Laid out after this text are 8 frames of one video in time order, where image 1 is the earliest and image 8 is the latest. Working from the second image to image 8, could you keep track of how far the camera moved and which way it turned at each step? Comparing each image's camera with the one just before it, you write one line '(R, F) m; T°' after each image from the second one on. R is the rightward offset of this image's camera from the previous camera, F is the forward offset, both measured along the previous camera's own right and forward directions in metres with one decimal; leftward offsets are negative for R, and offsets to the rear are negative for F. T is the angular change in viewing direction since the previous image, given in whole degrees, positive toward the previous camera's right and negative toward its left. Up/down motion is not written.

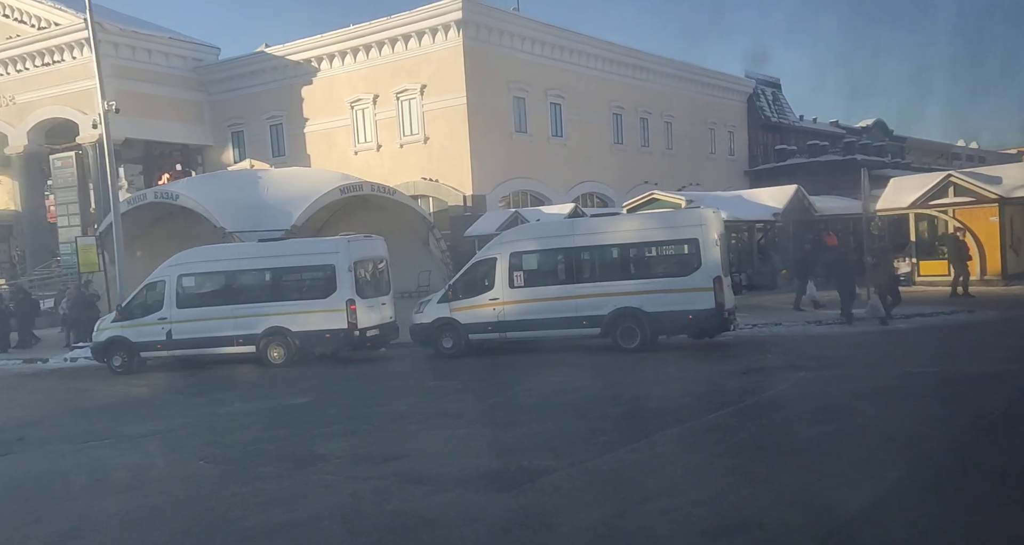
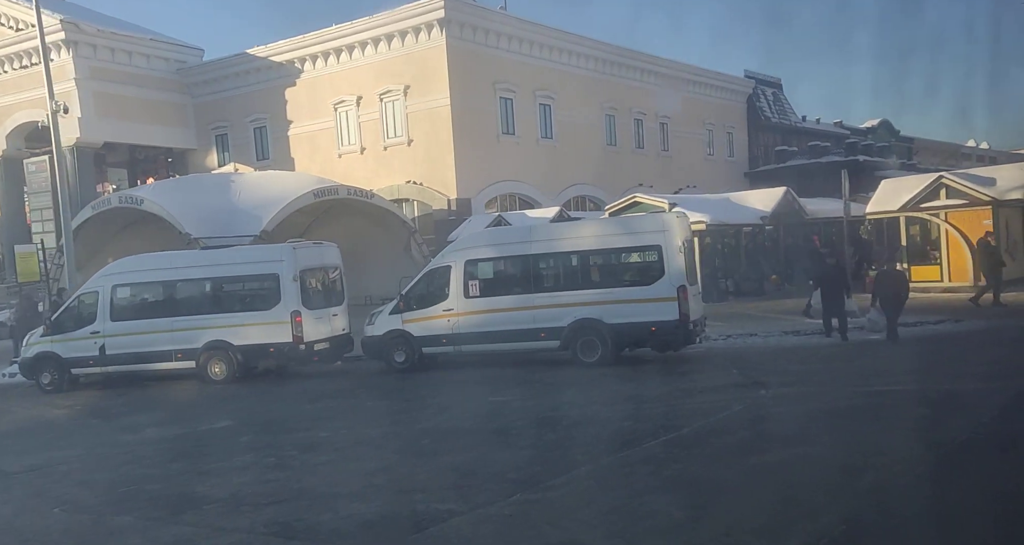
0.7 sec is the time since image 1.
(+0.8, +0.9) m; 0°
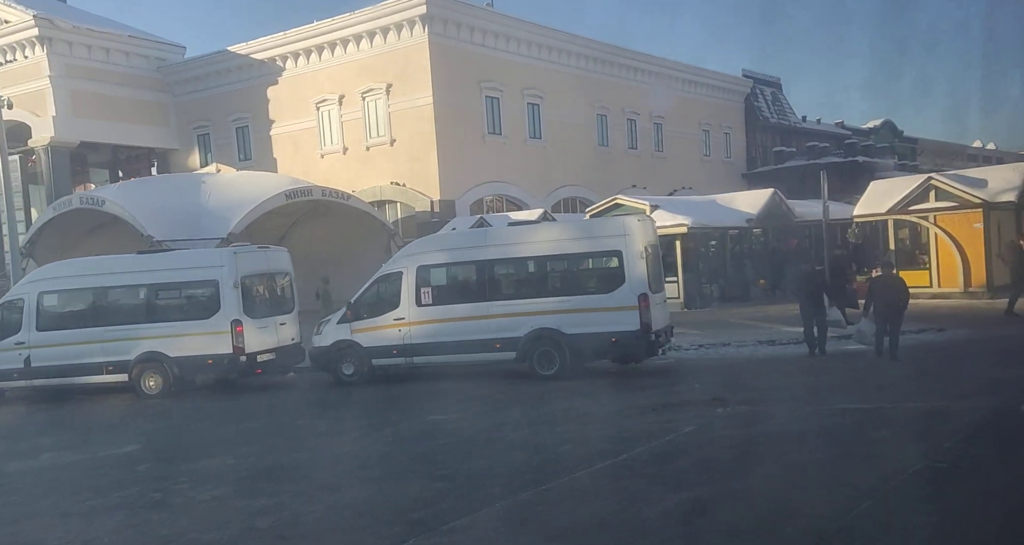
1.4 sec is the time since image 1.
(+0.8, +0.9) m; 0°
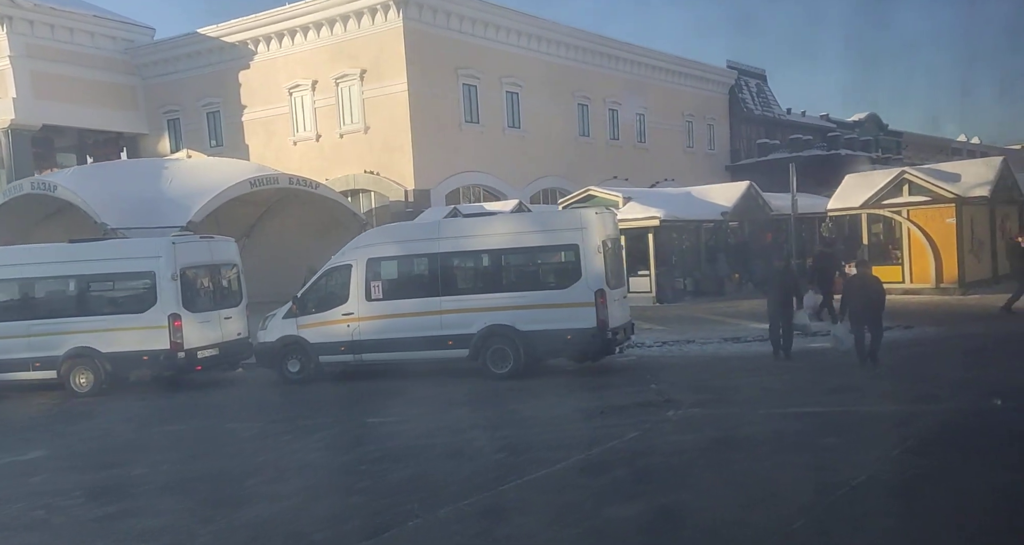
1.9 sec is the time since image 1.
(+0.5, +0.6) m; +1°
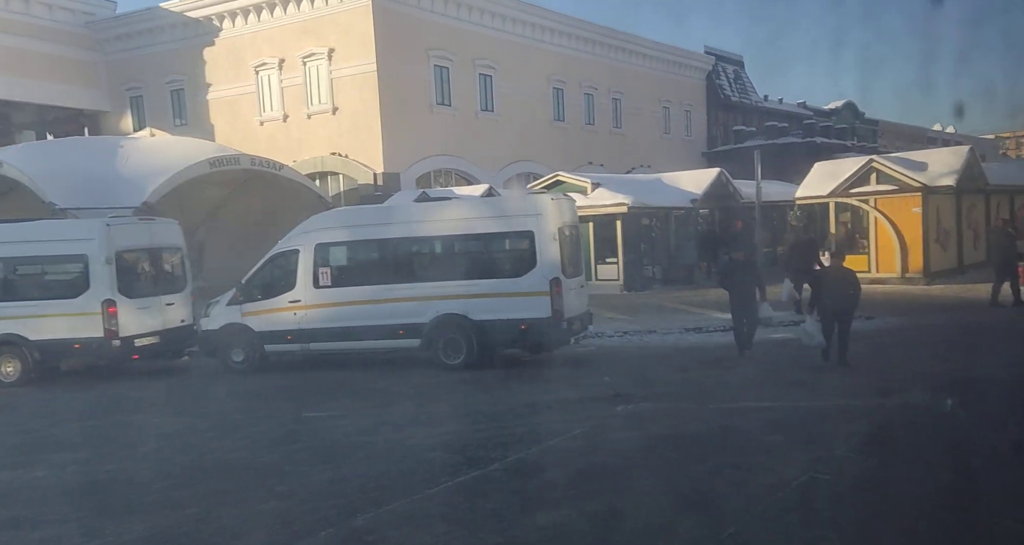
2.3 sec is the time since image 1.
(+0.4, +0.6) m; +1°
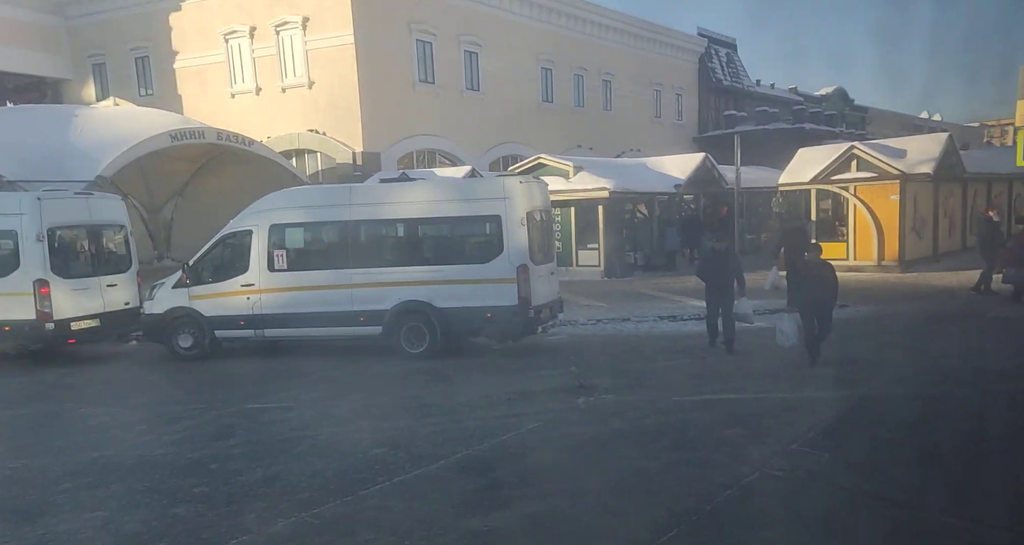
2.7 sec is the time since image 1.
(+0.3, +0.6) m; 0°
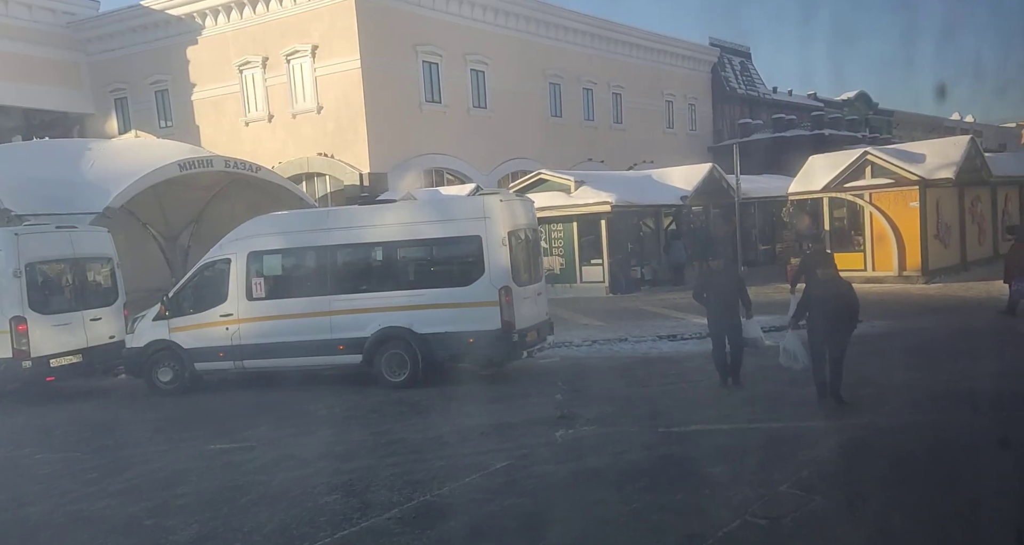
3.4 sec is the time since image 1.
(+0.5, +0.6) m; -1°
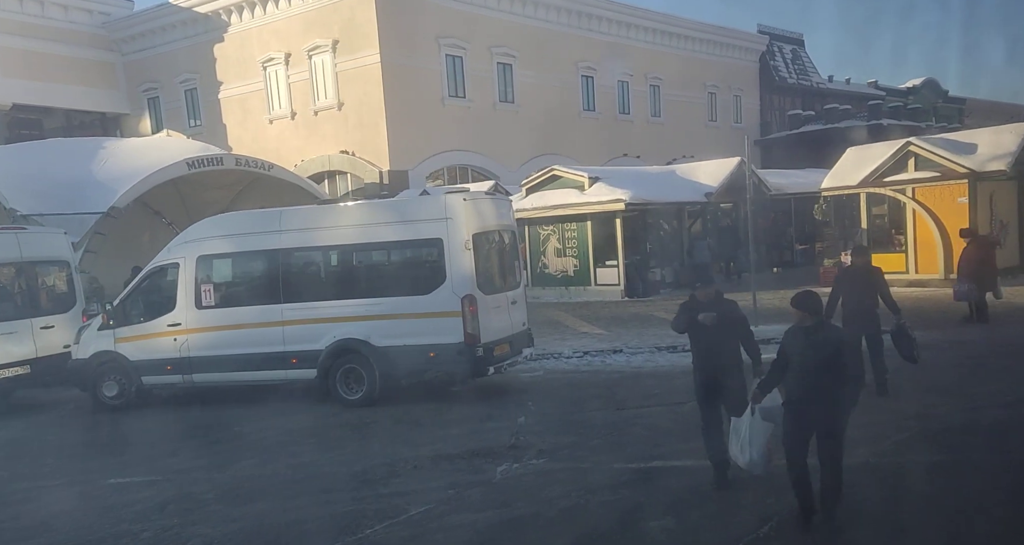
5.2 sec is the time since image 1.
(+1.0, +1.3) m; -3°
